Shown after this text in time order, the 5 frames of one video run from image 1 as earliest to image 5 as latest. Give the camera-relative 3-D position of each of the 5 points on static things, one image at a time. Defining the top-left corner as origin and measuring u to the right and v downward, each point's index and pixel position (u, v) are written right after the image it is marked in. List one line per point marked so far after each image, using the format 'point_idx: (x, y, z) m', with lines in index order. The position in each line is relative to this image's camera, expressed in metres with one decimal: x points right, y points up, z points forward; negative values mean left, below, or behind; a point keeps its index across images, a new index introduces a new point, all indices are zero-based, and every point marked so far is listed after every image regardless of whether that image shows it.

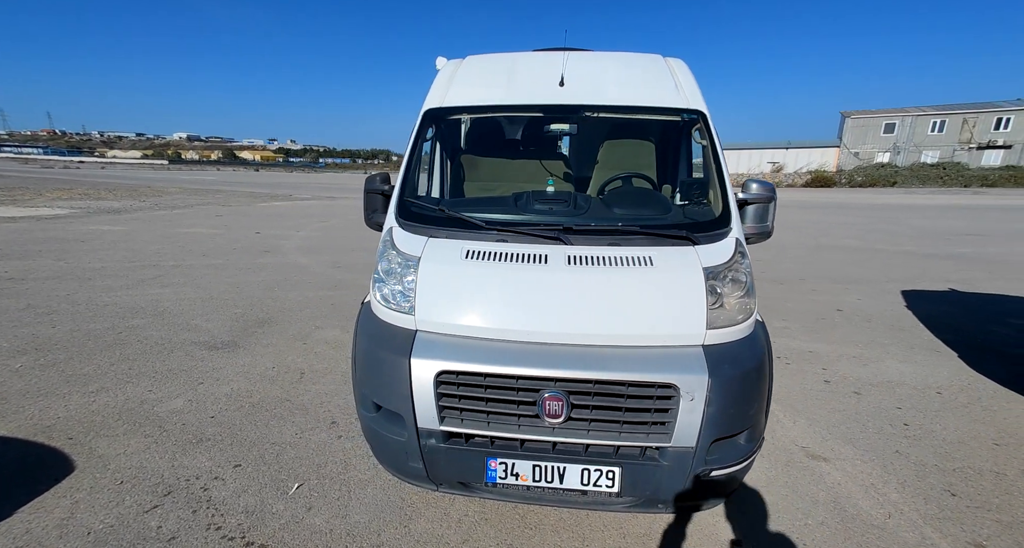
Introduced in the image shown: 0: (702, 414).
0: (+0.7, -0.6, +1.9) m
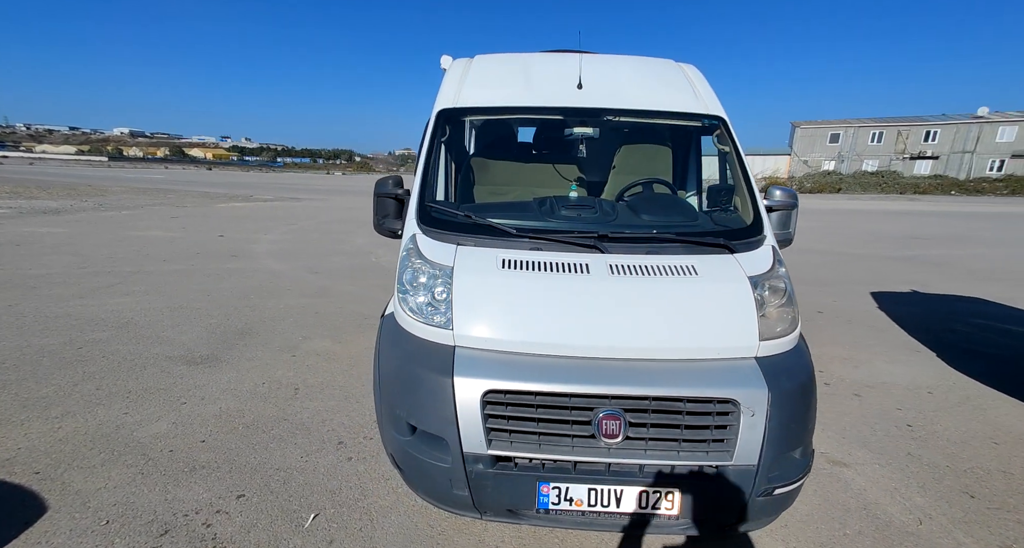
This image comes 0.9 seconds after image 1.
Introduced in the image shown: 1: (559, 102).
0: (+1.0, -0.6, +1.8) m
1: (+0.3, +1.1, +3.0) m
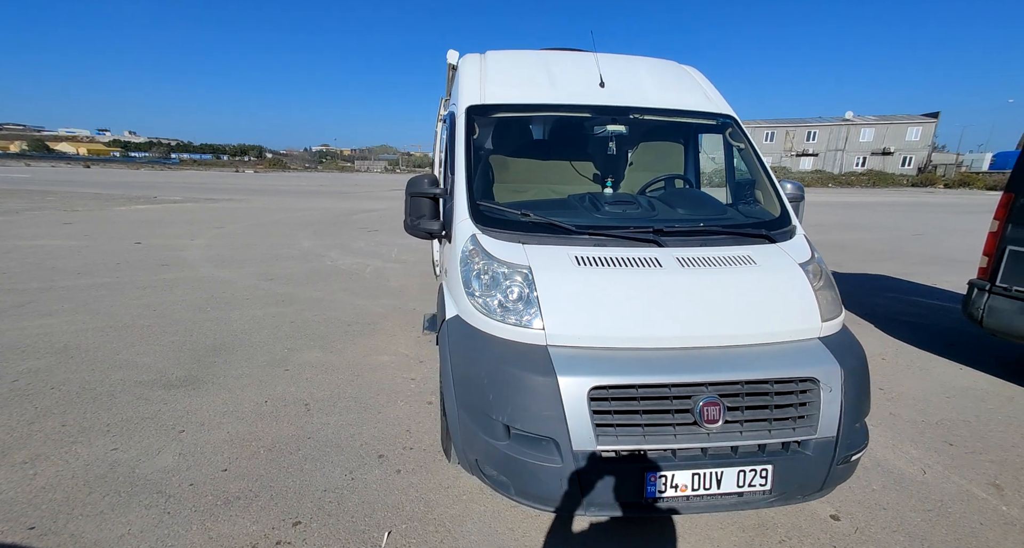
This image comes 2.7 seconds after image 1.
0: (+1.4, -0.6, +2.0) m
1: (+0.5, +1.1, +3.1) m
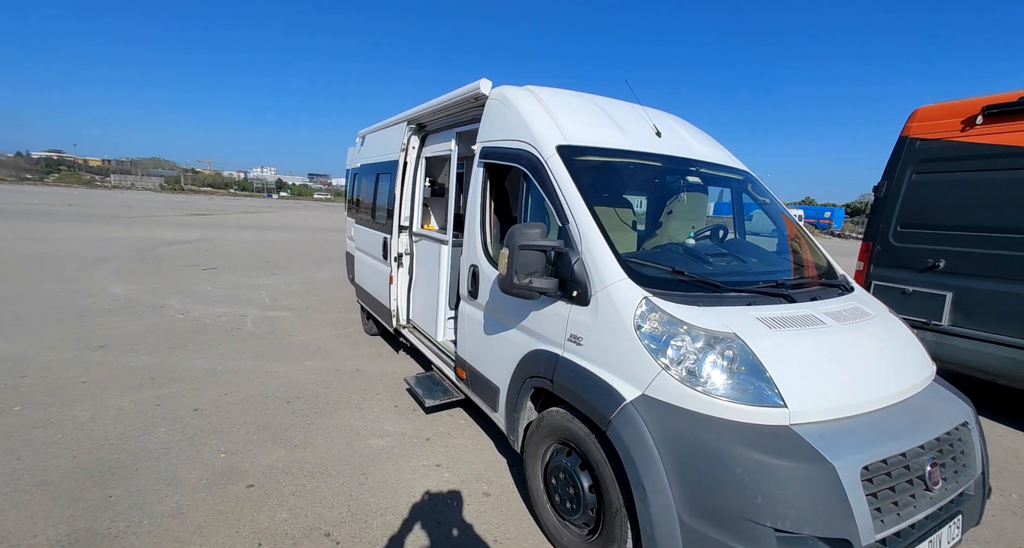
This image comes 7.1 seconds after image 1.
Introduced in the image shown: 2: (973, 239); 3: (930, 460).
0: (+2.2, -0.8, +2.3) m
1: (+0.9, +0.8, +3.0) m
2: (+4.3, +0.3, +4.4) m
3: (+1.7, -0.8, +2.0) m
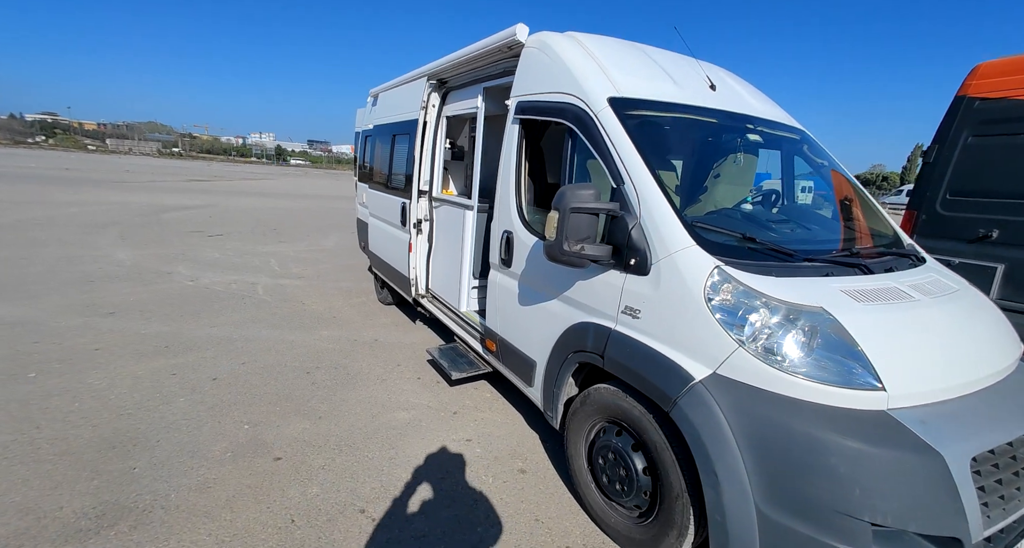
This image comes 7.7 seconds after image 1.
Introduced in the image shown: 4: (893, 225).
0: (+2.4, -0.7, +2.1) m
1: (+1.1, +1.0, +2.7) m
2: (+4.5, +0.6, +4.2) m
3: (+1.9, -0.6, +1.8) m
4: (+2.3, +0.3, +2.9) m
